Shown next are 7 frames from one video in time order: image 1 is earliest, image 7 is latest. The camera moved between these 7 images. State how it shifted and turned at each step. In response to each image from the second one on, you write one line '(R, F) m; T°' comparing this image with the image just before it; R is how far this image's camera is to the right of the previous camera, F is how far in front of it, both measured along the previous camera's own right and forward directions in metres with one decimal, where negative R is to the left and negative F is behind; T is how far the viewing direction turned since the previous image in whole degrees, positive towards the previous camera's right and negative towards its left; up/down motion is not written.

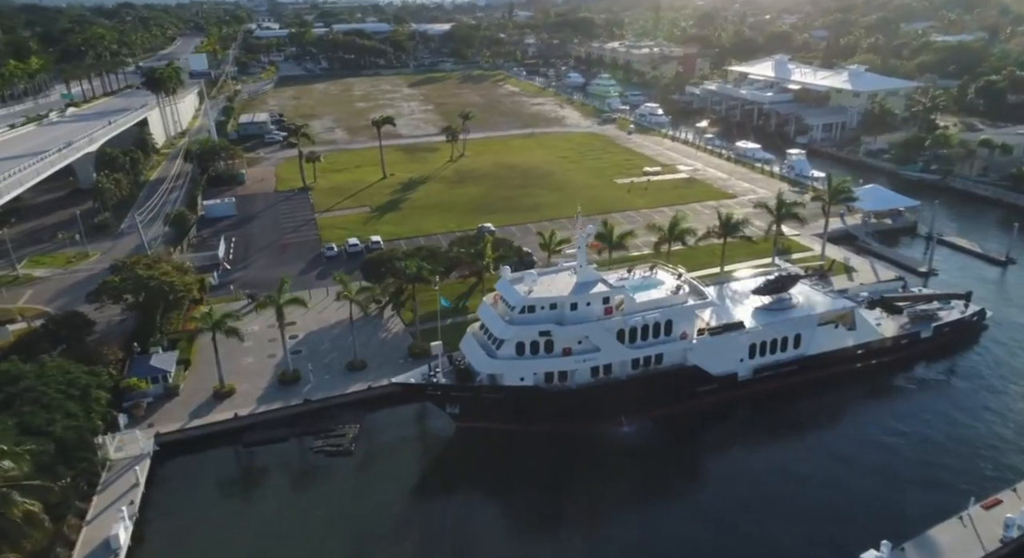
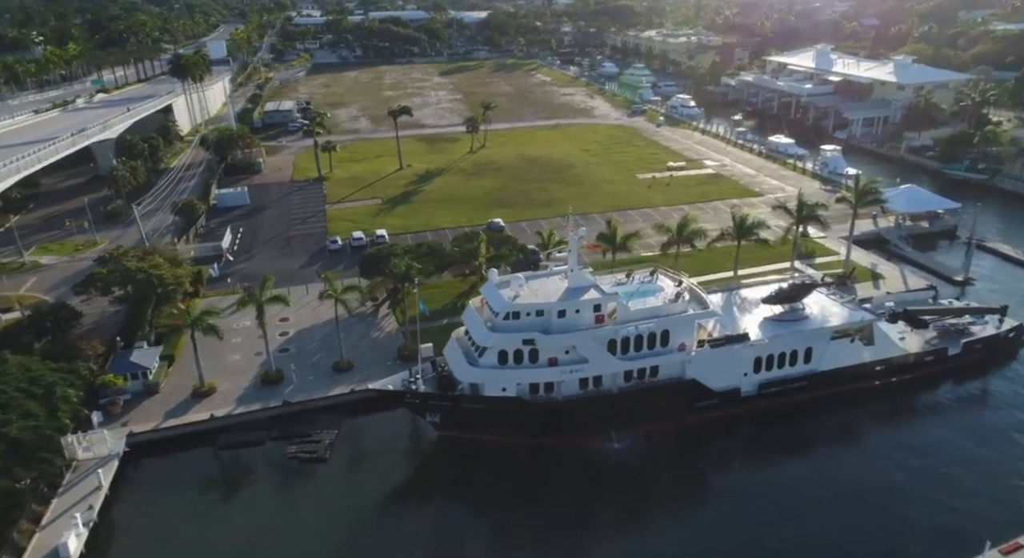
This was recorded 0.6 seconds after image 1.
(+2.7, +2.2) m; -3°
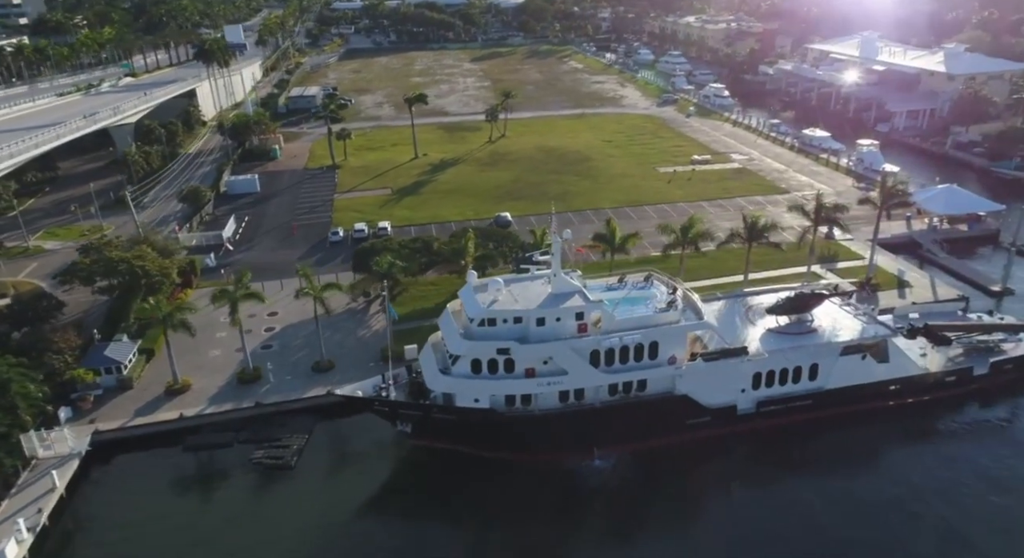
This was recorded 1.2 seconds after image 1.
(+3.0, +2.3) m; -3°
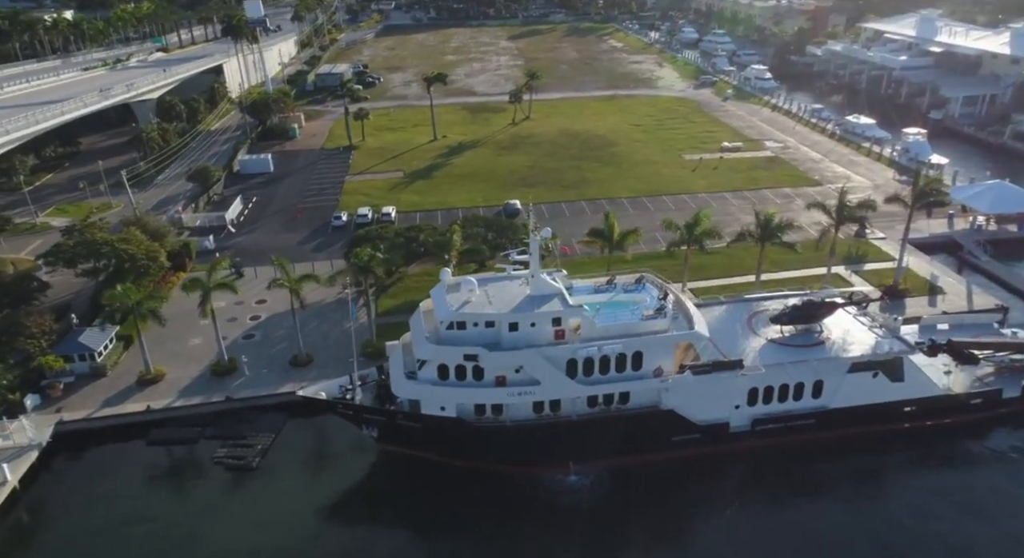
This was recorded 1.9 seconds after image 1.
(+3.2, +2.5) m; -4°
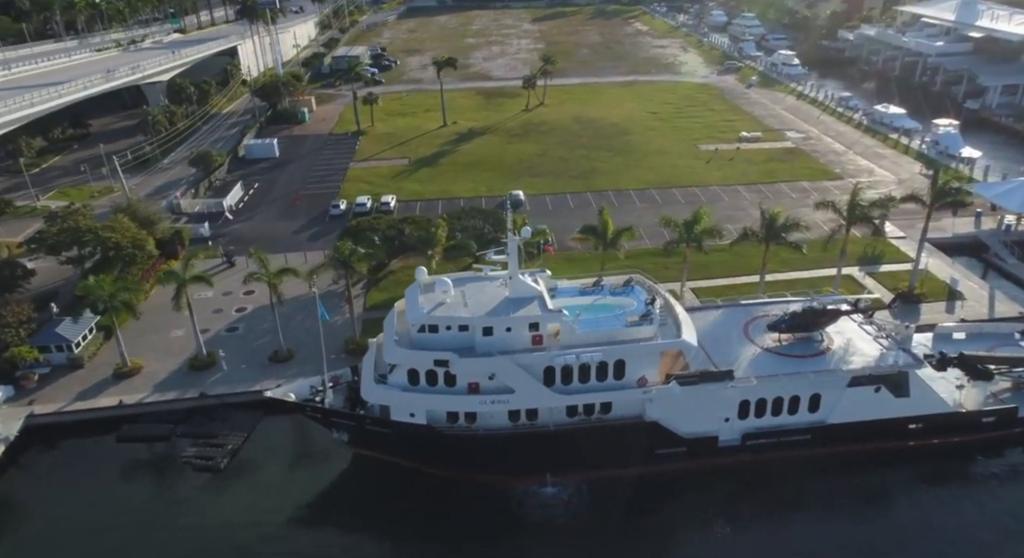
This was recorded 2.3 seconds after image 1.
(+2.2, +1.7) m; -2°
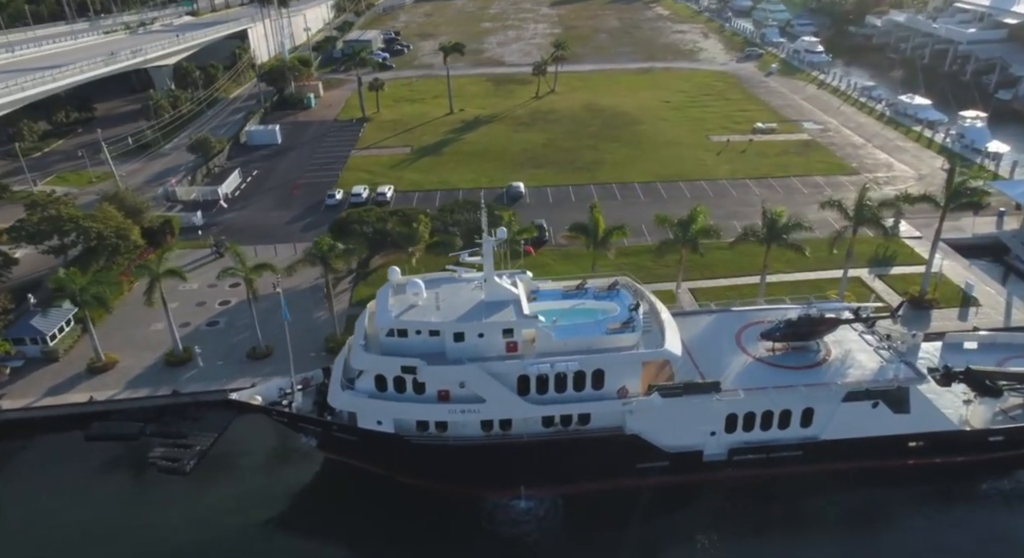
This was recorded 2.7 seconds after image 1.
(+1.9, +1.6) m; -2°
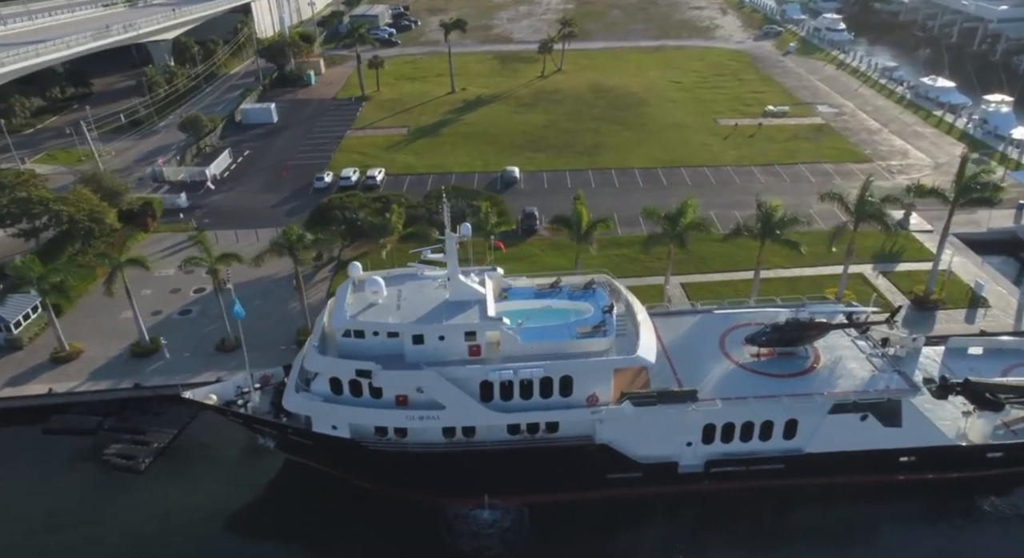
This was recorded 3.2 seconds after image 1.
(+2.1, +1.8) m; -2°
